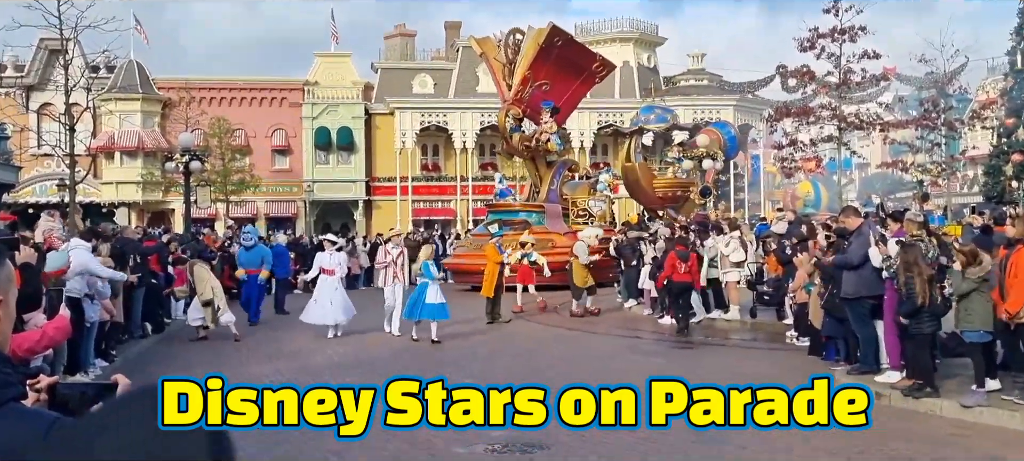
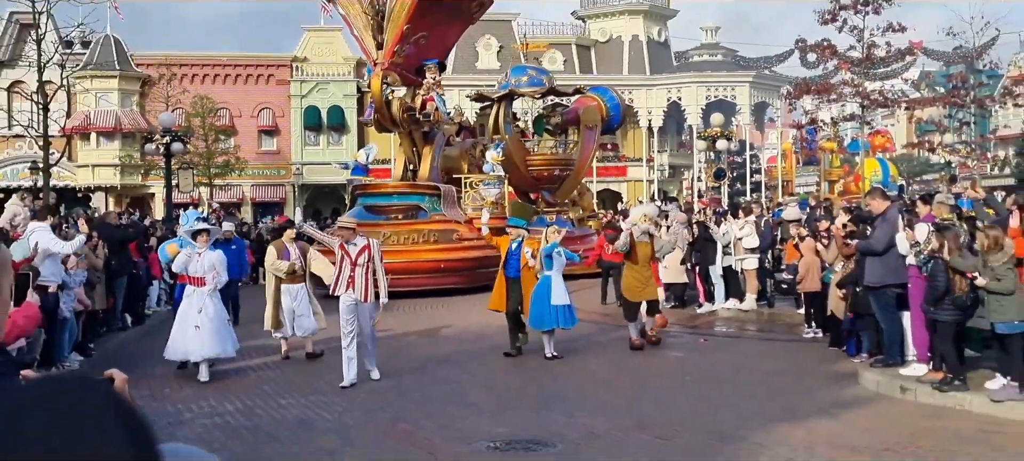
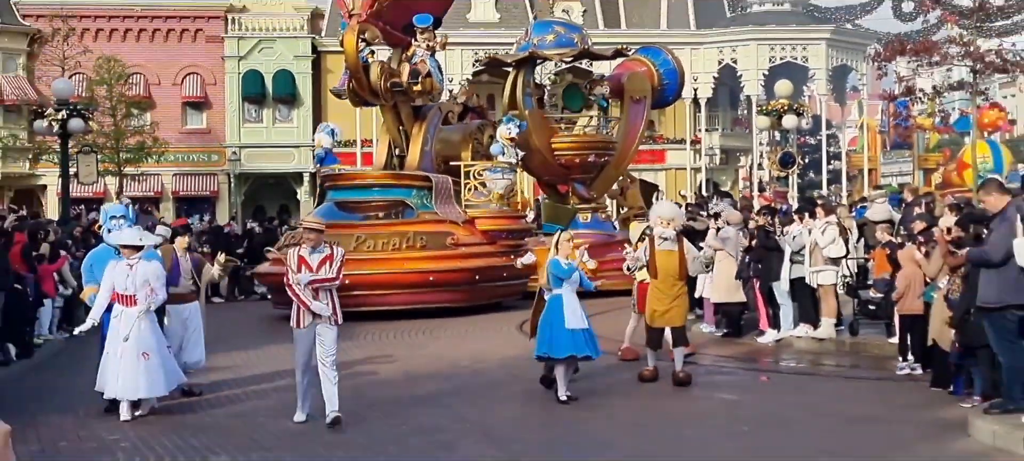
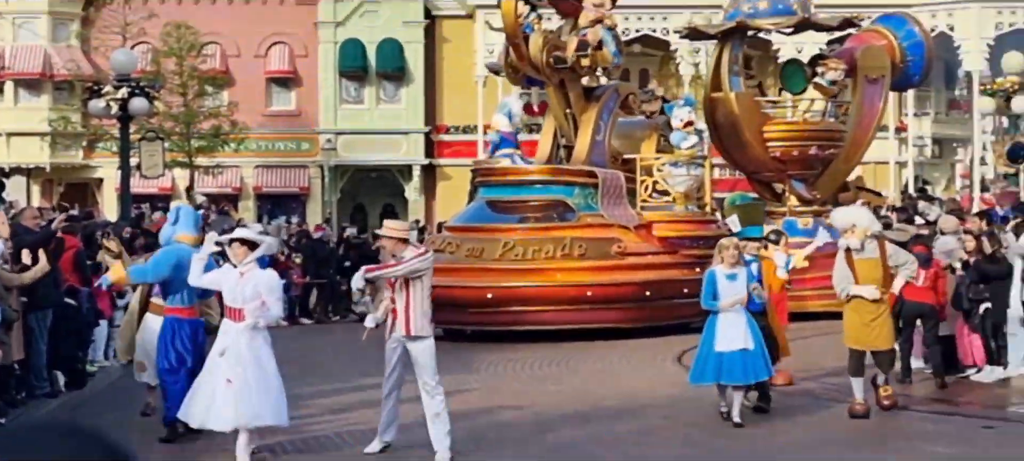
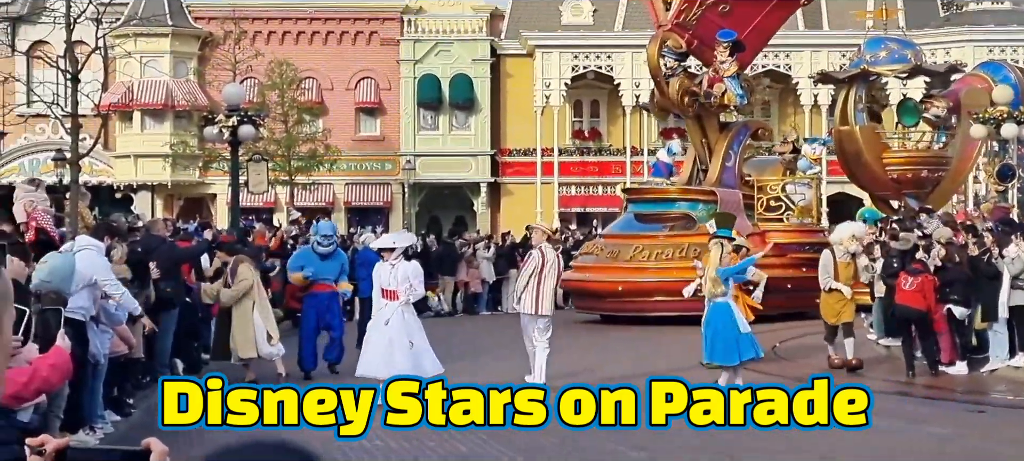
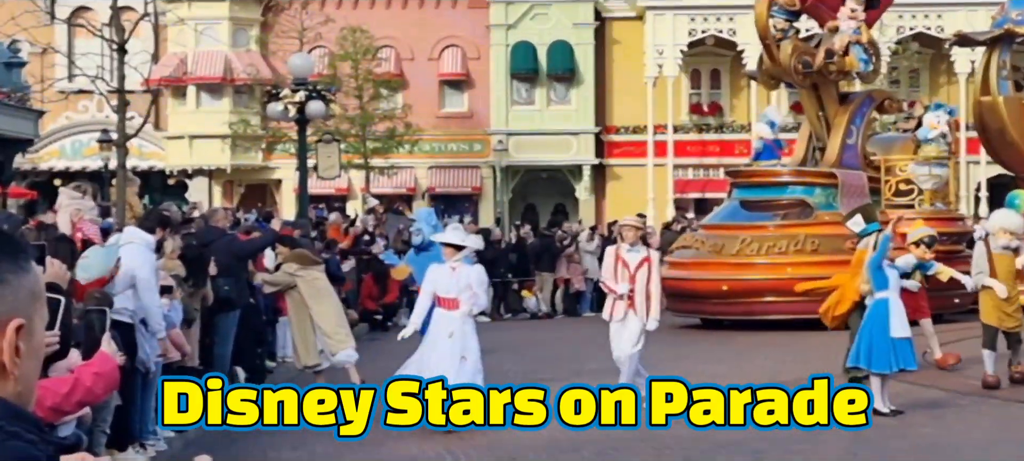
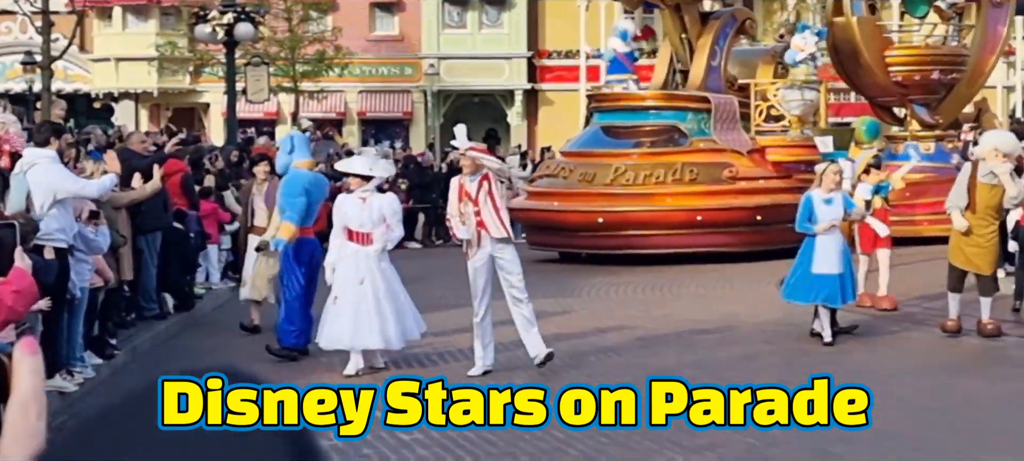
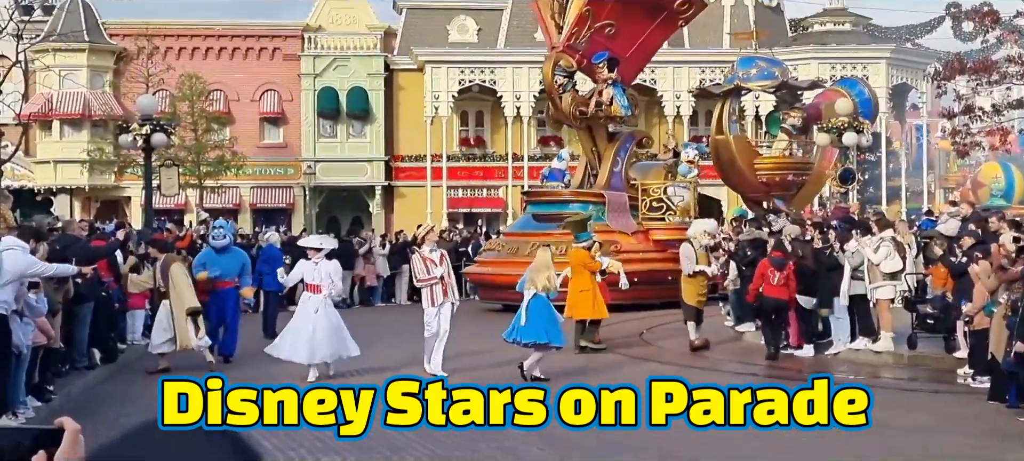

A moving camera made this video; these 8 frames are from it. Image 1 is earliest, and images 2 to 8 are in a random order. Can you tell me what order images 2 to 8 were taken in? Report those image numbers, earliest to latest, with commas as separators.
8, 5, 6, 7, 4, 3, 2
